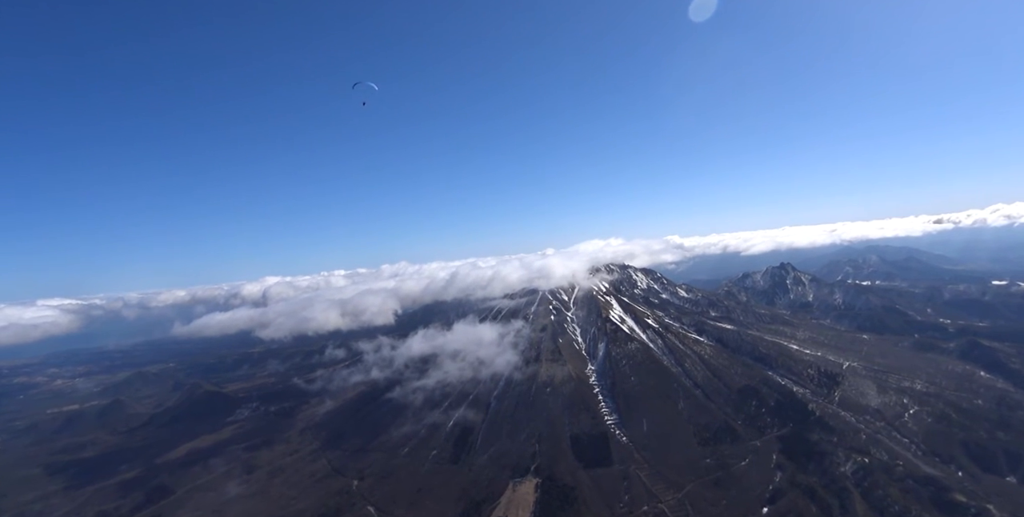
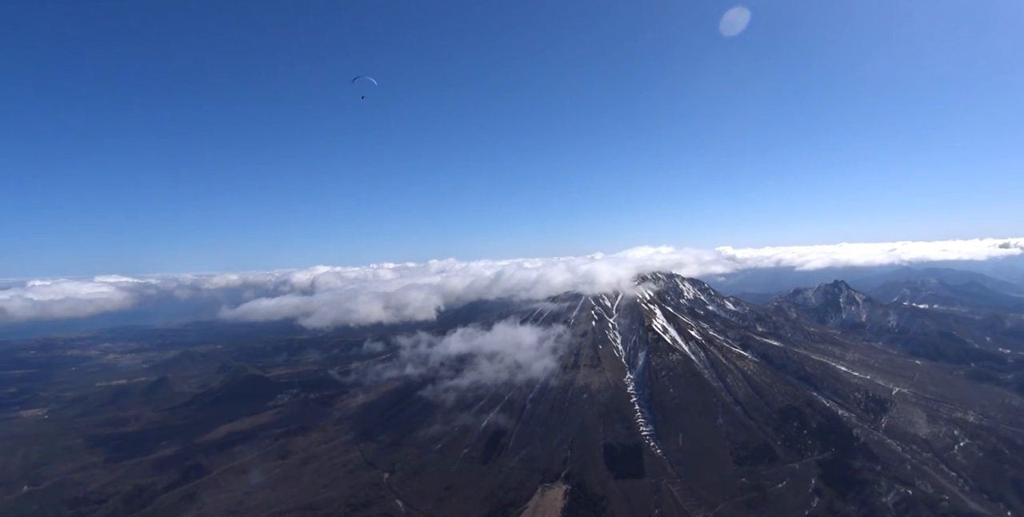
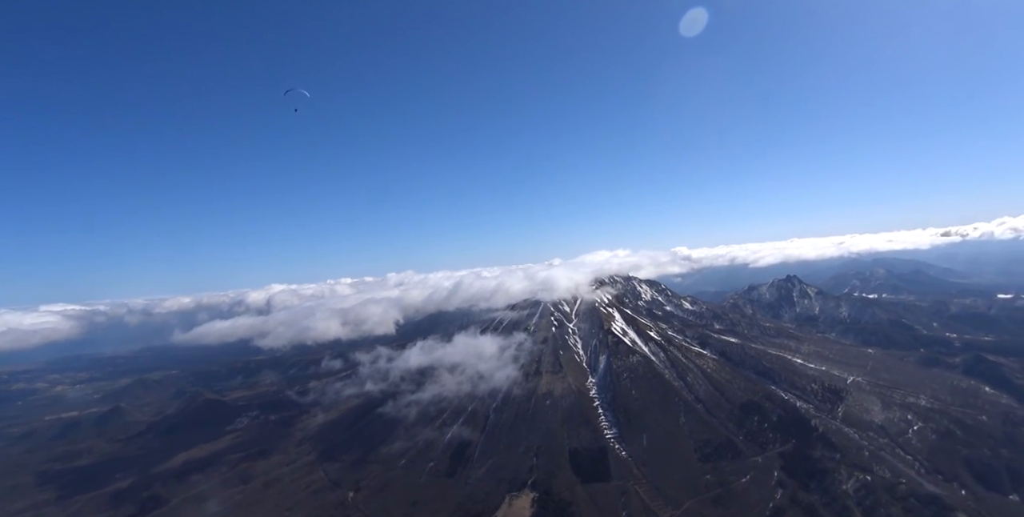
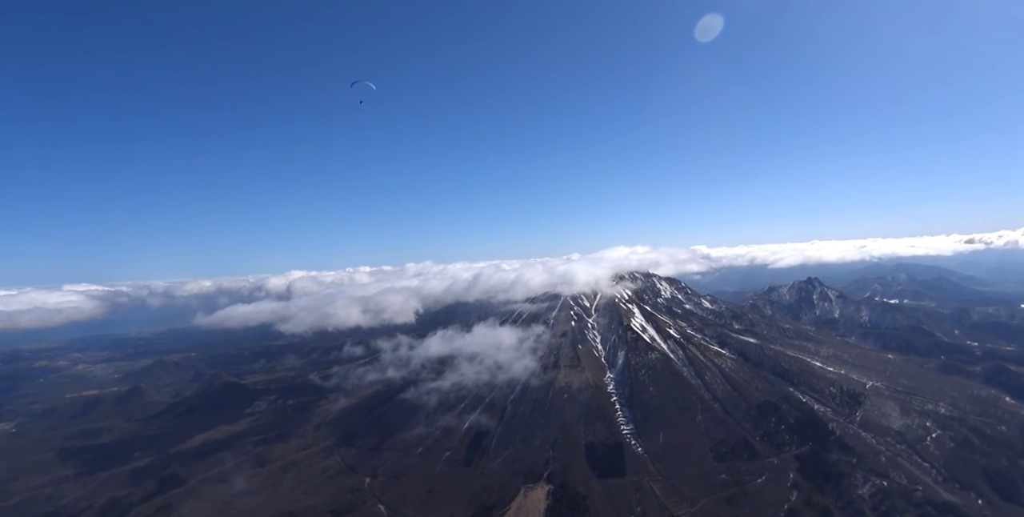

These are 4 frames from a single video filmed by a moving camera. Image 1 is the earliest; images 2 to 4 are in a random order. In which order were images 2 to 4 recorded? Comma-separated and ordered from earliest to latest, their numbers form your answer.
4, 2, 3
